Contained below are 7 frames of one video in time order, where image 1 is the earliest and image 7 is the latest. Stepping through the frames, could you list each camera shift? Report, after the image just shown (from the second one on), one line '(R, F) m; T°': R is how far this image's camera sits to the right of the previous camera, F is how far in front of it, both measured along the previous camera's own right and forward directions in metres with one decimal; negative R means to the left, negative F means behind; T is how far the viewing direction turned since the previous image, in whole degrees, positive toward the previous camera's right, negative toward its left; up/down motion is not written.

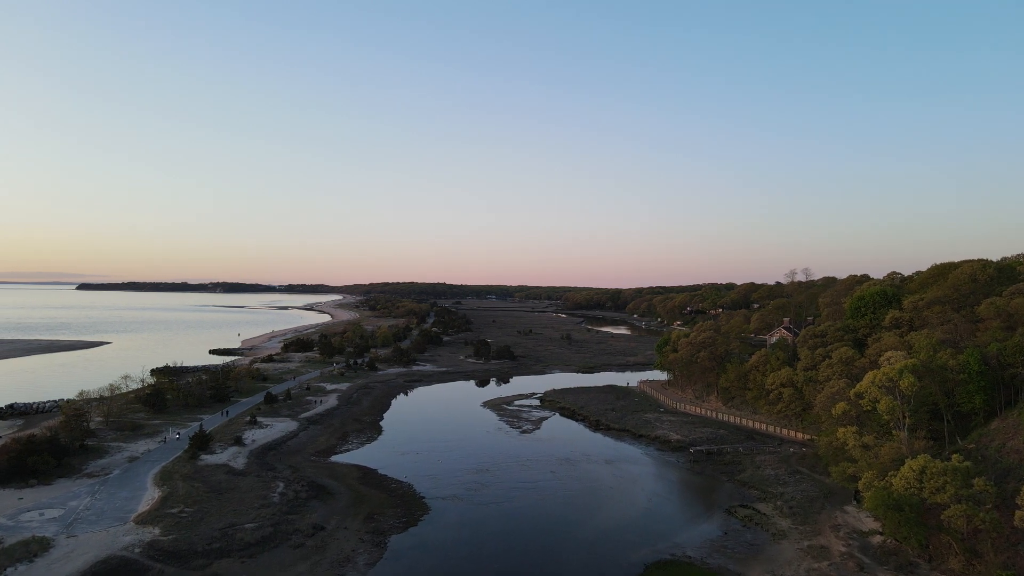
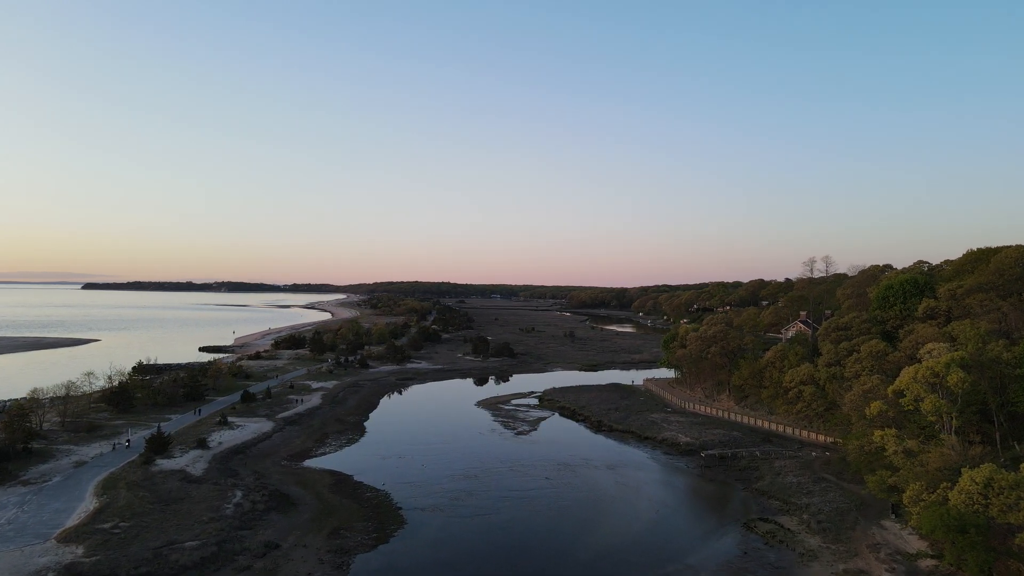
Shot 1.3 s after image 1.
(+0.8, +3.4) m; -1°
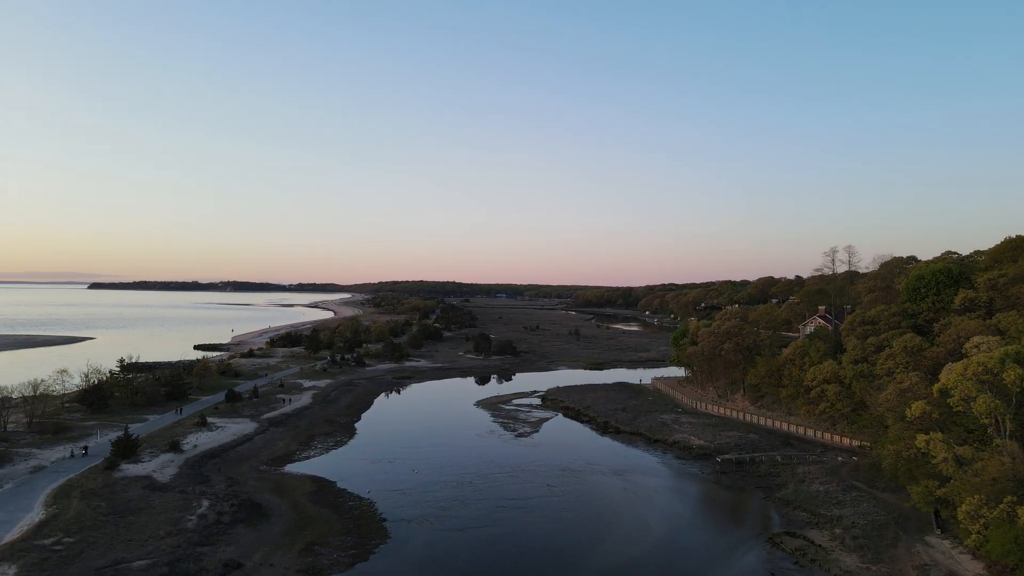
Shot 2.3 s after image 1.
(+0.4, +2.6) m; -1°
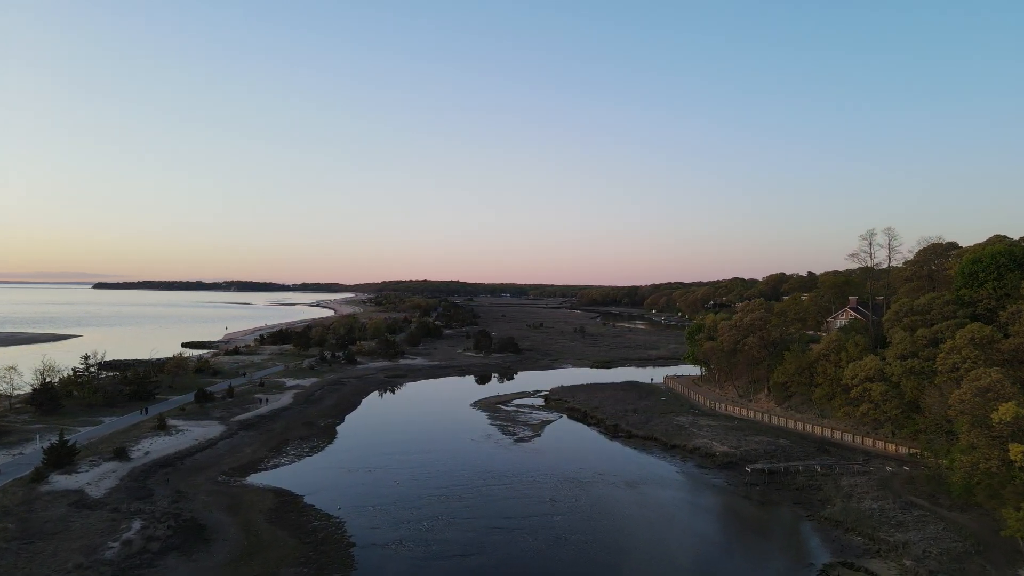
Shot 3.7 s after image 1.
(+0.4, +3.9) m; 0°
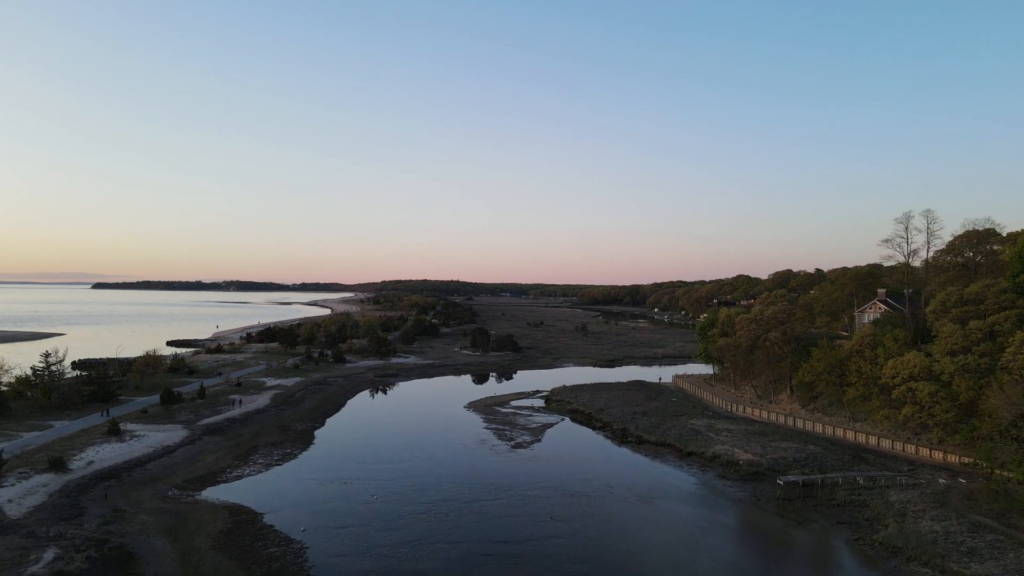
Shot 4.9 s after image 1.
(+0.2, +3.3) m; 0°
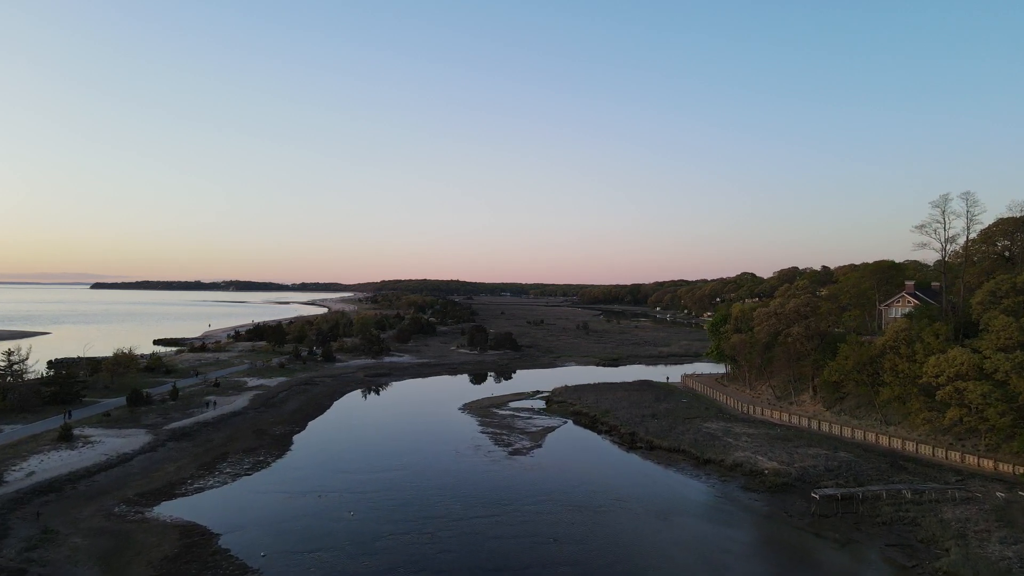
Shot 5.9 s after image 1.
(+0.1, +2.7) m; 0°
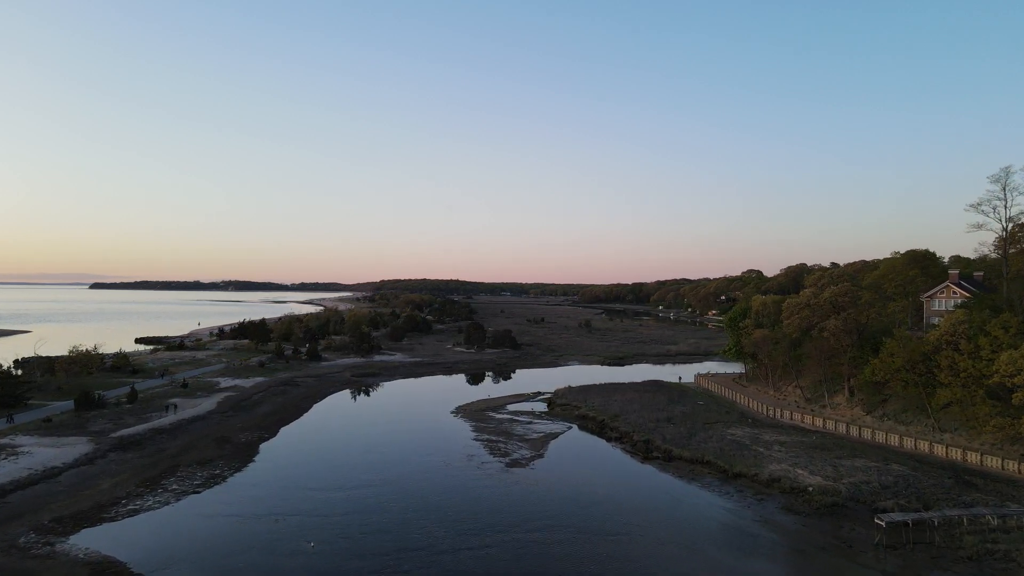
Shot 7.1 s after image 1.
(+0.1, +3.5) m; 0°
